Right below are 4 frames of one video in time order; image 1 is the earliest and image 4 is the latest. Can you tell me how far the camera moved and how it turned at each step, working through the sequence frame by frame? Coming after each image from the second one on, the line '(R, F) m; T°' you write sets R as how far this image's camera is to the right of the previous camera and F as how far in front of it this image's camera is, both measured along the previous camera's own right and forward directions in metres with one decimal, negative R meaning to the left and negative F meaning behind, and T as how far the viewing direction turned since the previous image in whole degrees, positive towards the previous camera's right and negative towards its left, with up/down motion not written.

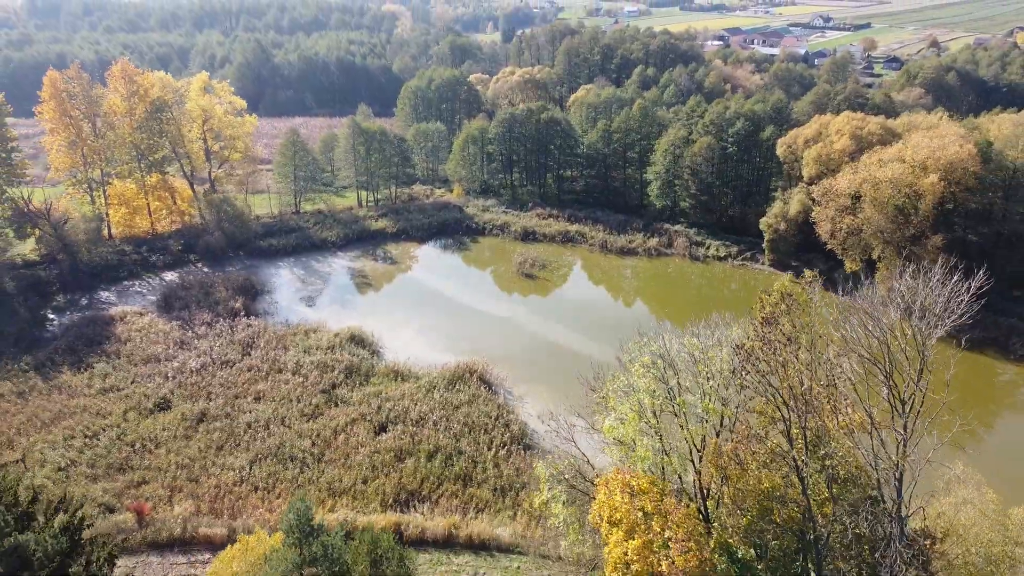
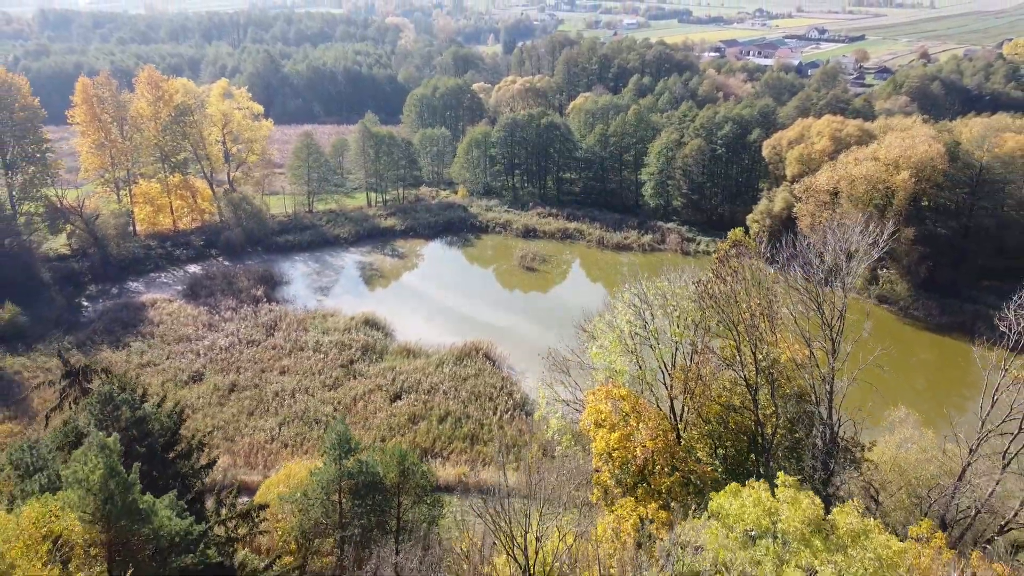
(-0.1, -2.9) m; 0°
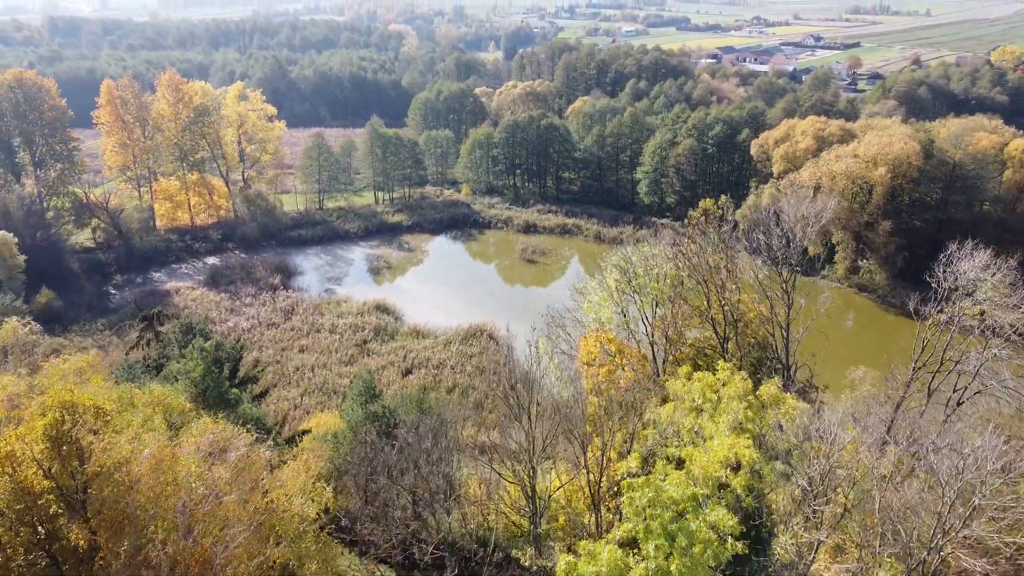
(-0.1, -2.6) m; 0°
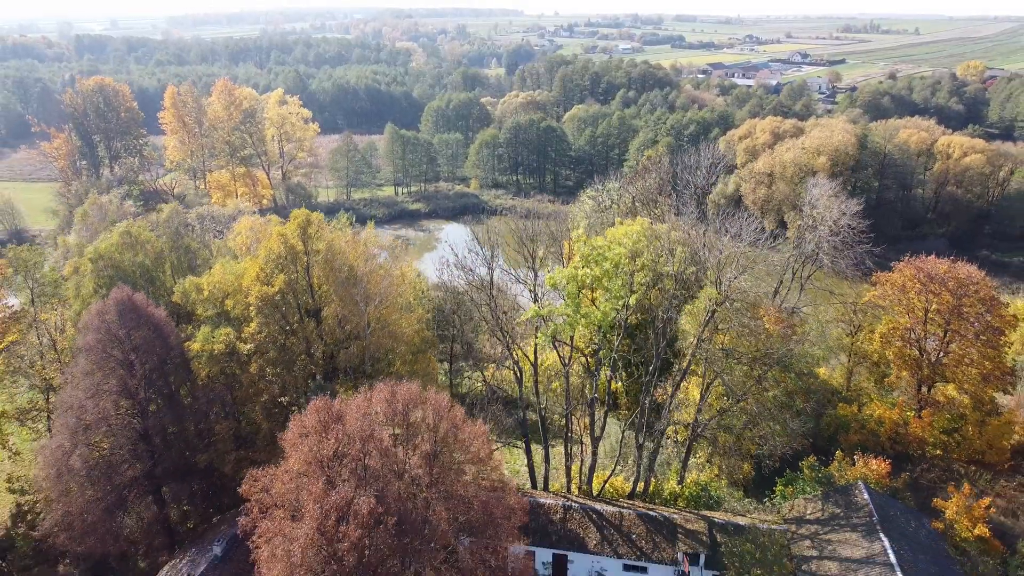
(-0.3, -8.7) m; 0°
